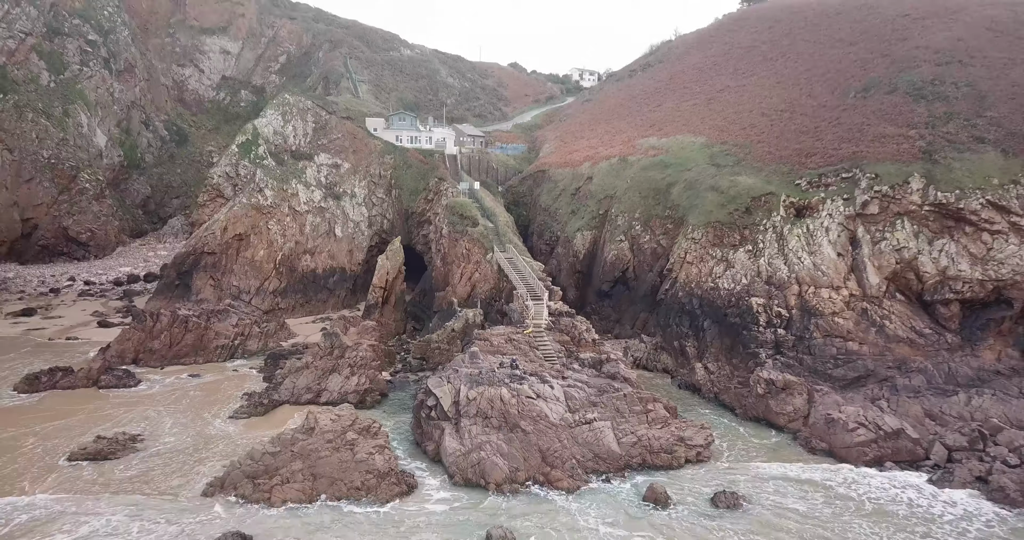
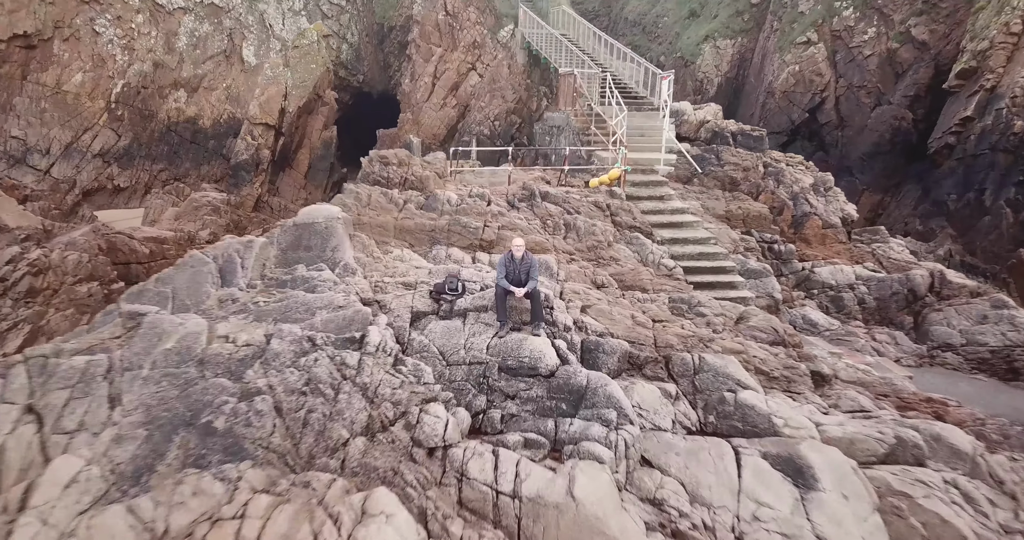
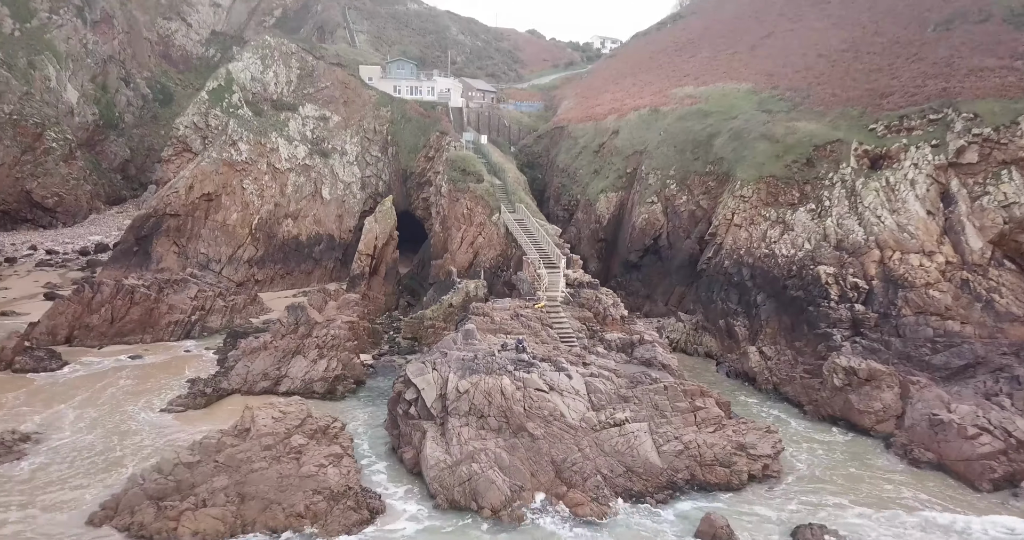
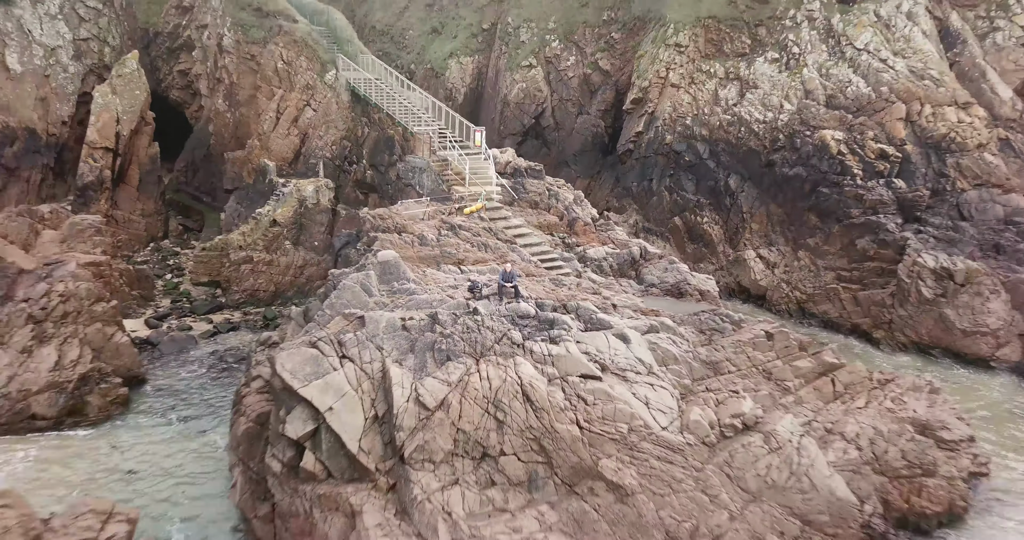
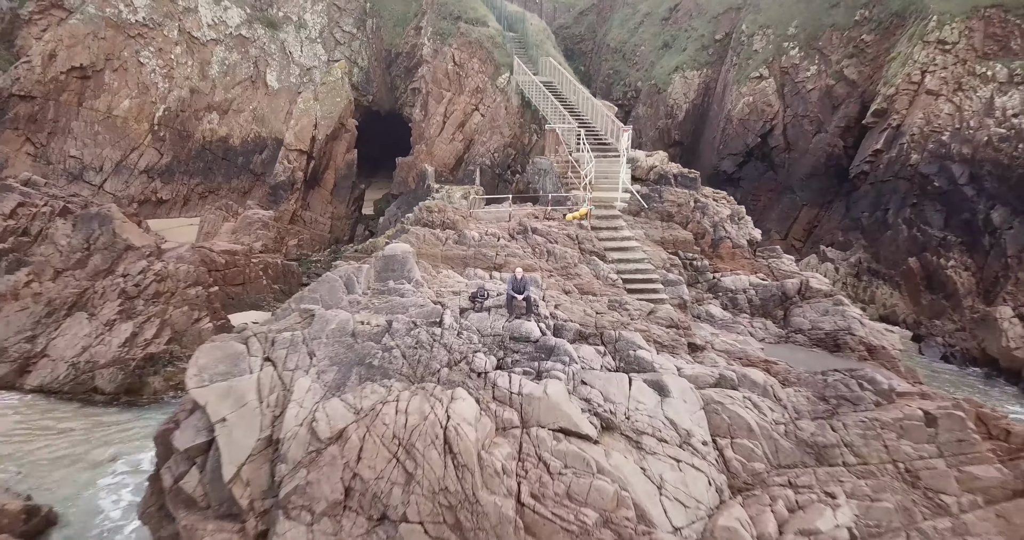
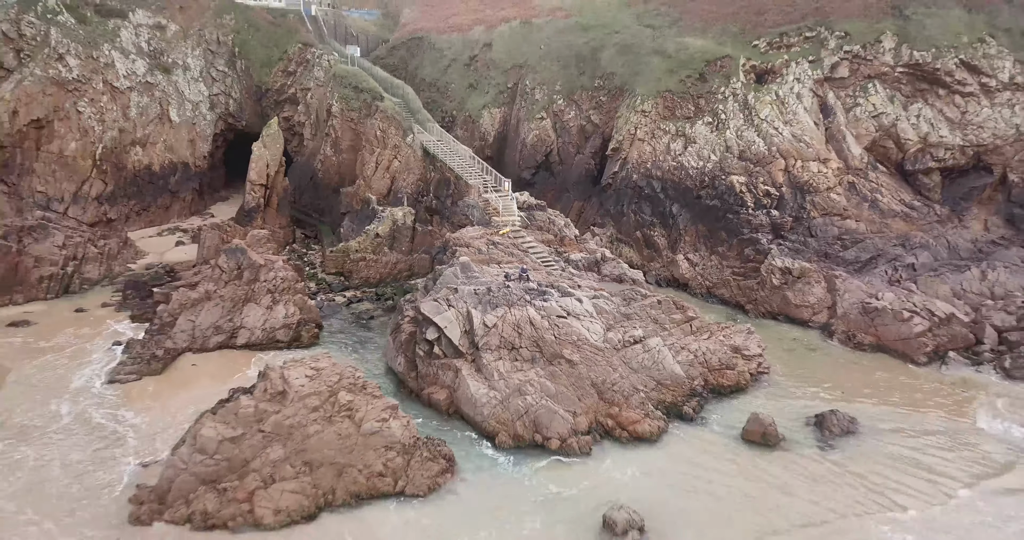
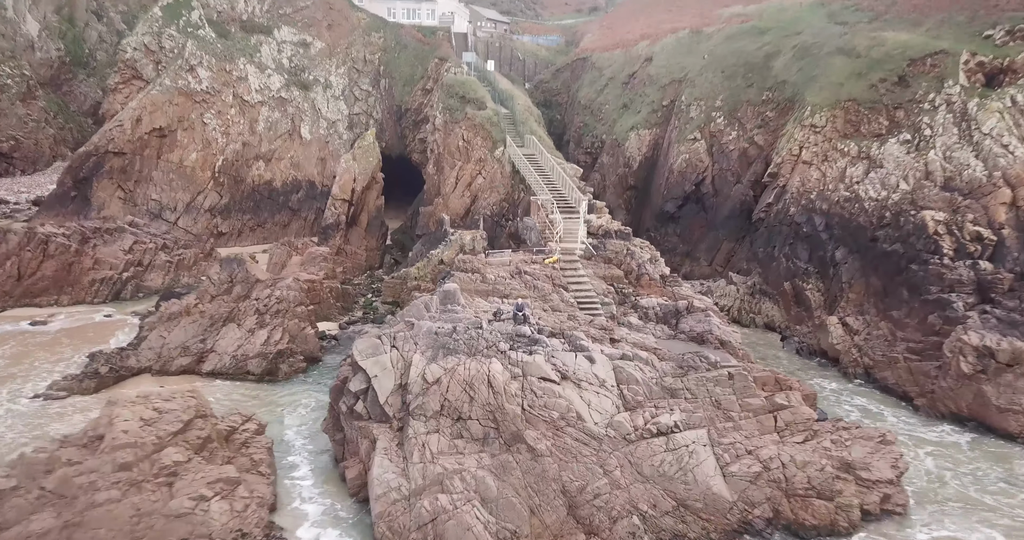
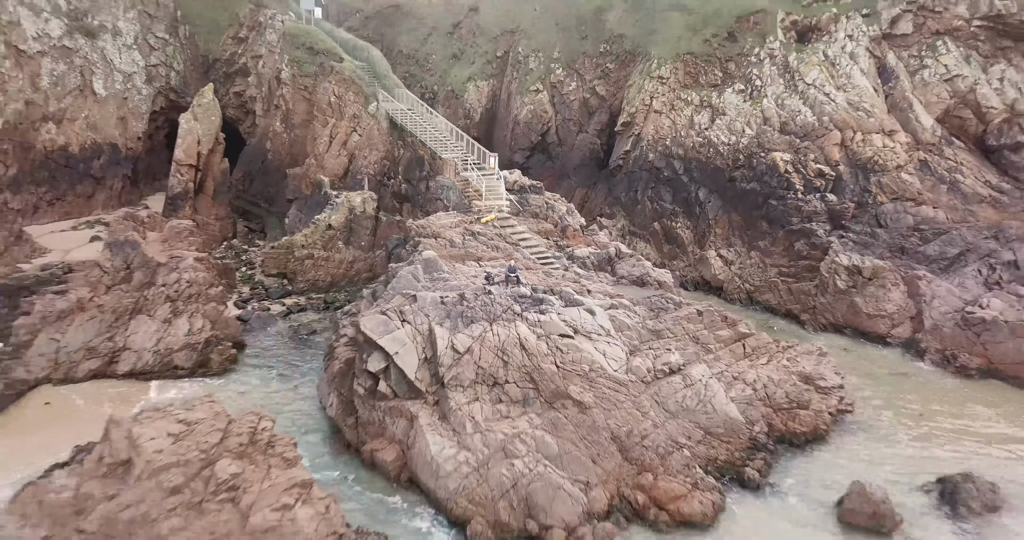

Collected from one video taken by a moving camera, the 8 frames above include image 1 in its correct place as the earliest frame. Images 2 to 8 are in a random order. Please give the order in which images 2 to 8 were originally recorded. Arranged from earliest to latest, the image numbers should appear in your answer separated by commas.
3, 7, 5, 2, 4, 8, 6
